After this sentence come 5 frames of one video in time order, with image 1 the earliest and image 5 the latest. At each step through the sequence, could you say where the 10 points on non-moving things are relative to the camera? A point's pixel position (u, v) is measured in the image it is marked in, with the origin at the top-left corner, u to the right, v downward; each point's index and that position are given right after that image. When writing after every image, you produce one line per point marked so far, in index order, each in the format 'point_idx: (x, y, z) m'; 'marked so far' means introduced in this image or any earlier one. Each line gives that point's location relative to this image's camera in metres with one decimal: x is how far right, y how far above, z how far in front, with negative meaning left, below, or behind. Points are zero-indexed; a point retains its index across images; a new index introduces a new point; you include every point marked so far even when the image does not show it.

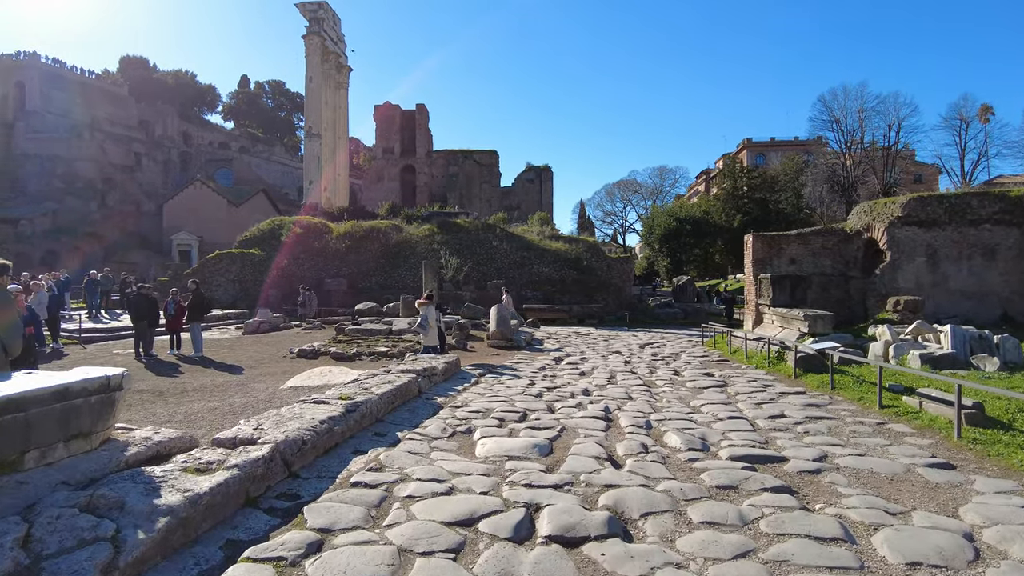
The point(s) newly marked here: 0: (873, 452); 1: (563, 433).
0: (+2.5, -1.1, +4.6) m
1: (+0.4, -1.1, +5.0) m
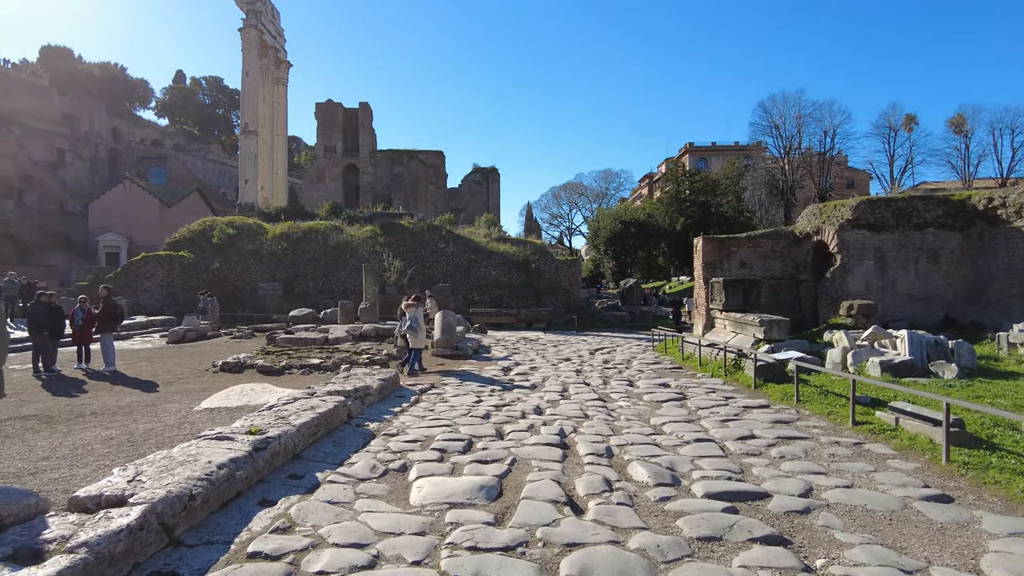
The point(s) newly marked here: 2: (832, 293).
0: (+2.2, -1.2, +4.1) m
1: (0.0, -1.2, +4.3) m
2: (+6.4, -0.1, +13.3) m
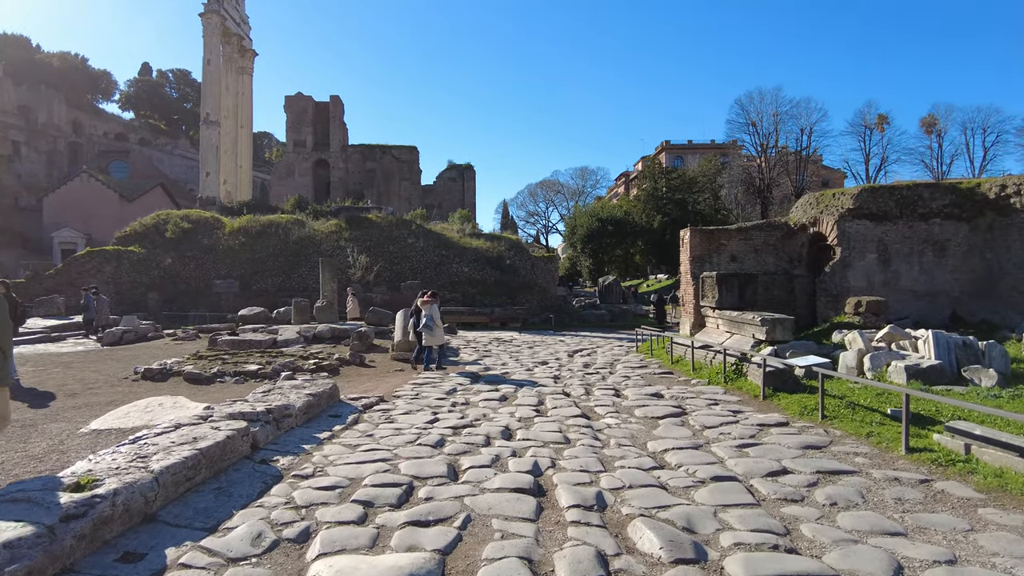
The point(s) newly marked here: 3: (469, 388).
0: (+2.0, -1.1, +2.9) m
1: (-0.2, -1.1, +3.0) m
2: (+5.9, 0.0, +12.2) m
3: (-0.5, -1.2, +7.8) m
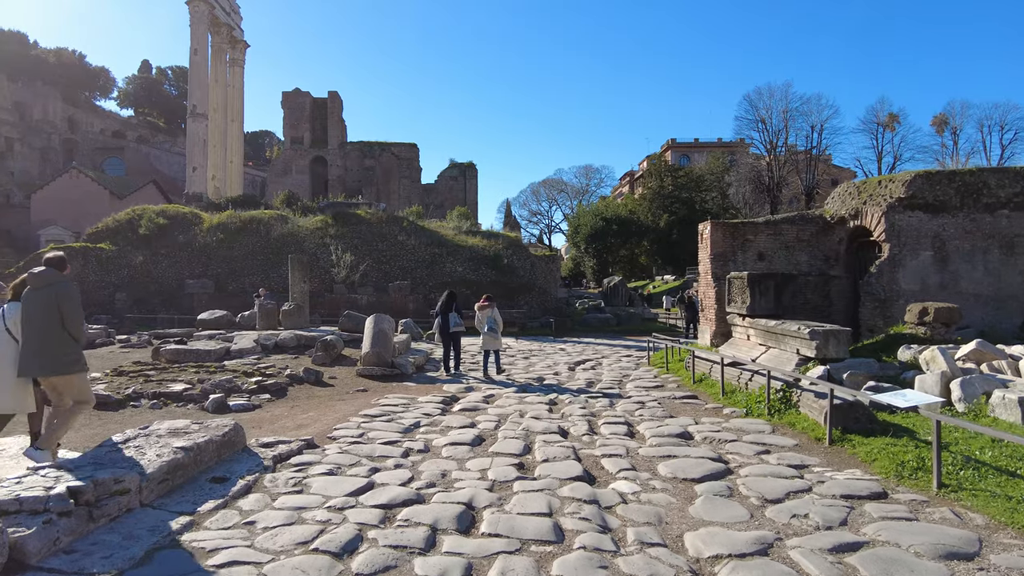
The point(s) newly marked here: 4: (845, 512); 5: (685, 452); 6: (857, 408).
0: (+1.8, -1.2, +1.1) m
1: (-0.4, -1.1, +1.2) m
2: (+5.7, -0.1, +10.4) m
3: (-0.7, -1.2, +6.0) m
4: (+1.8, -1.2, +3.5) m
5: (+1.3, -1.2, +4.9) m
6: (+2.7, -0.9, +5.2) m
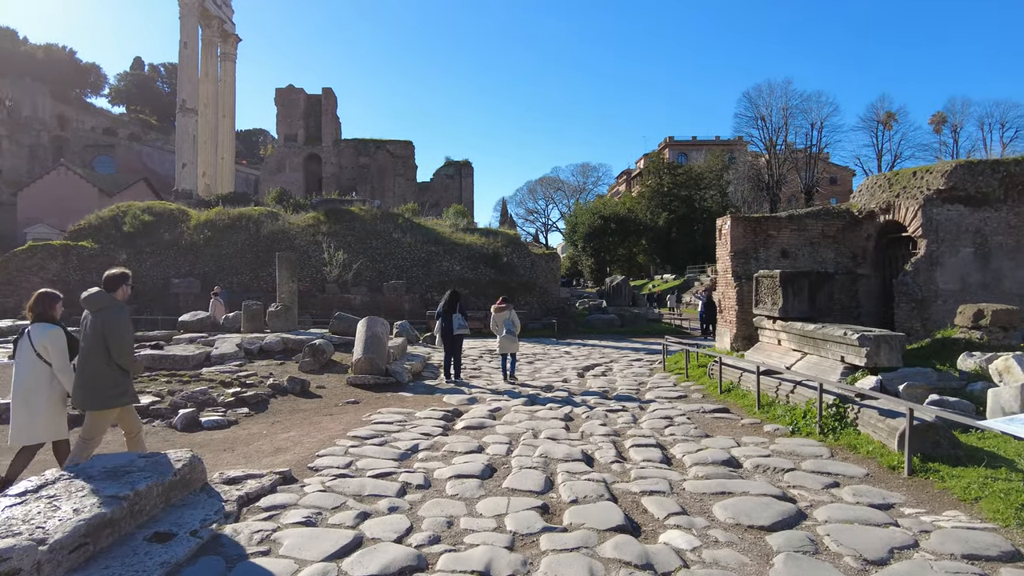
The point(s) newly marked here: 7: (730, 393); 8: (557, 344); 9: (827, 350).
0: (+1.9, -1.2, +0.3) m
1: (-0.3, -1.1, +0.3) m
2: (+5.8, -0.1, +9.6) m
3: (-0.6, -1.2, +5.1) m
4: (+1.9, -1.2, +2.7) m
5: (+1.4, -1.2, +4.1) m
6: (+2.9, -0.9, +4.4) m
7: (+2.5, -1.2, +7.4) m
8: (+1.0, -1.3, +15.2) m
9: (+3.3, -0.6, +7.0) m
